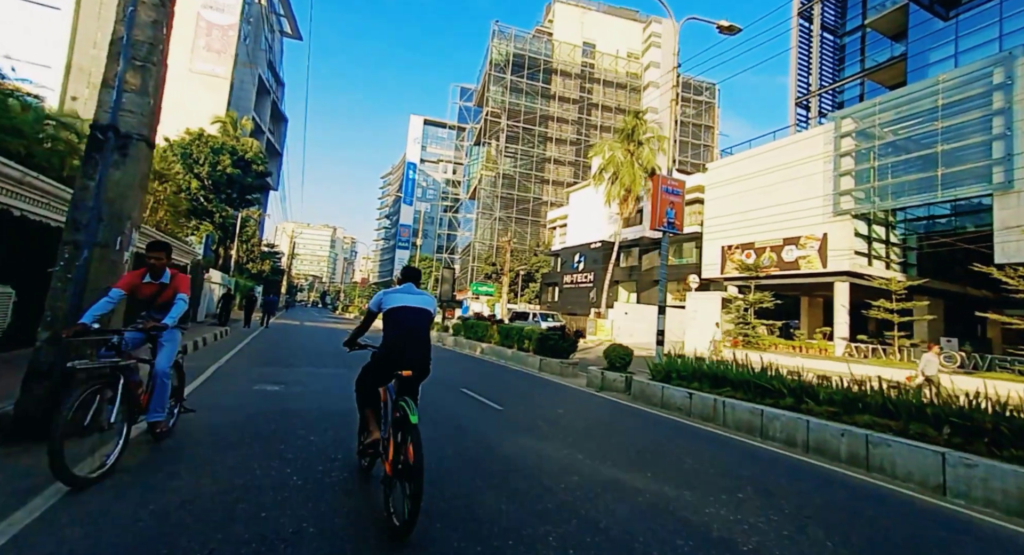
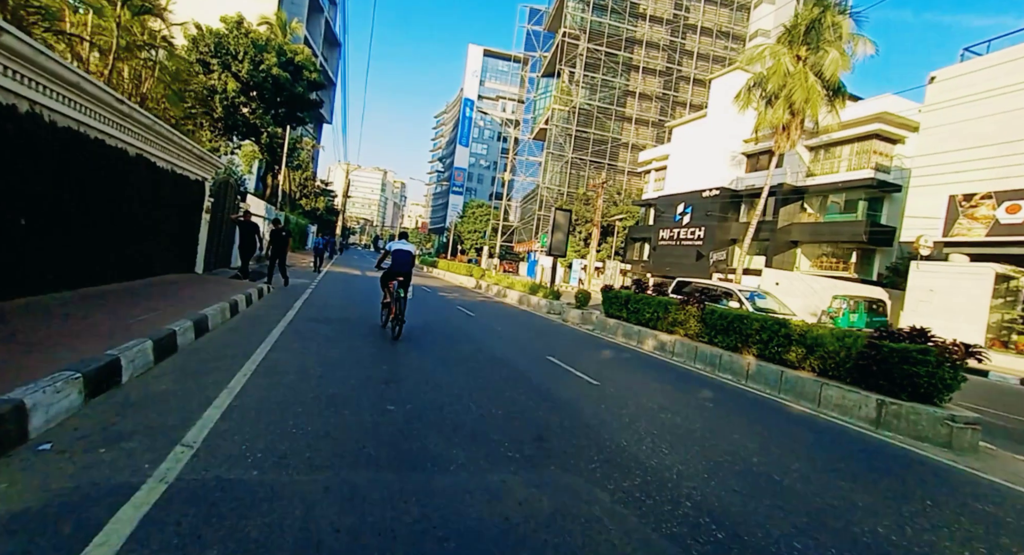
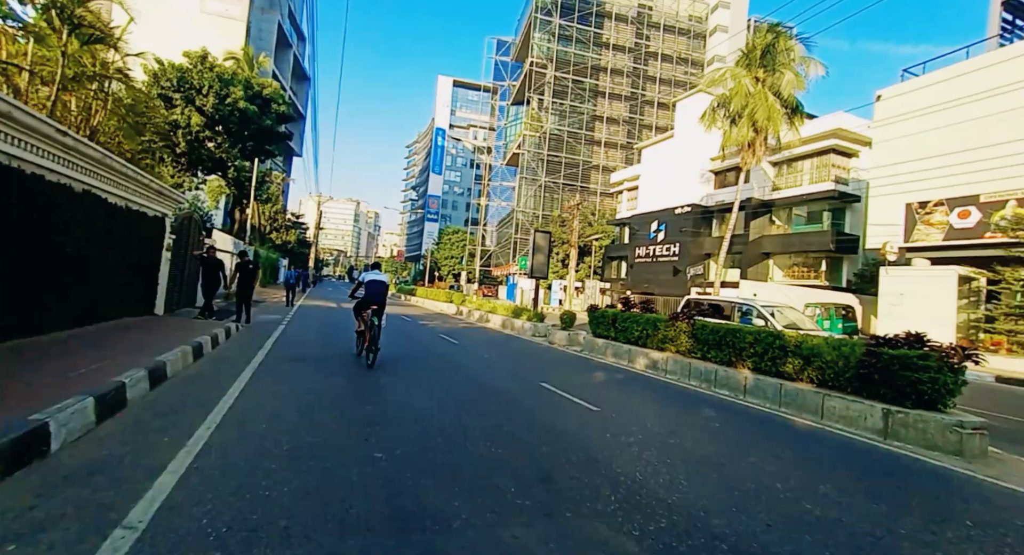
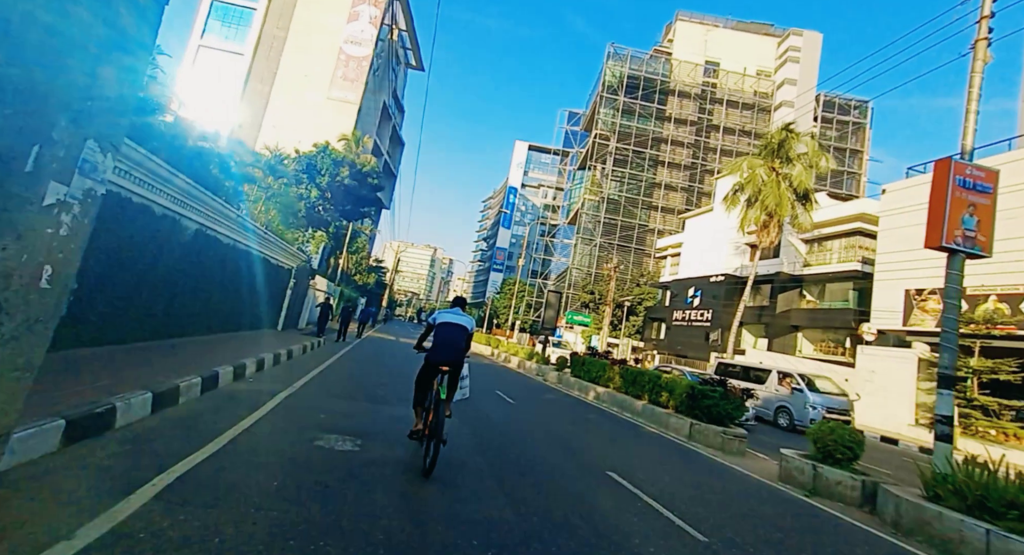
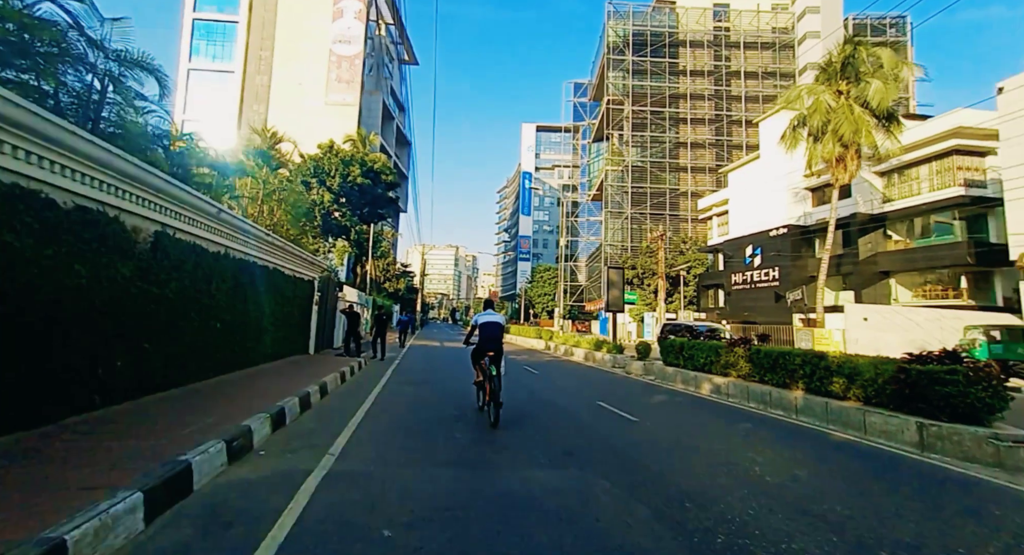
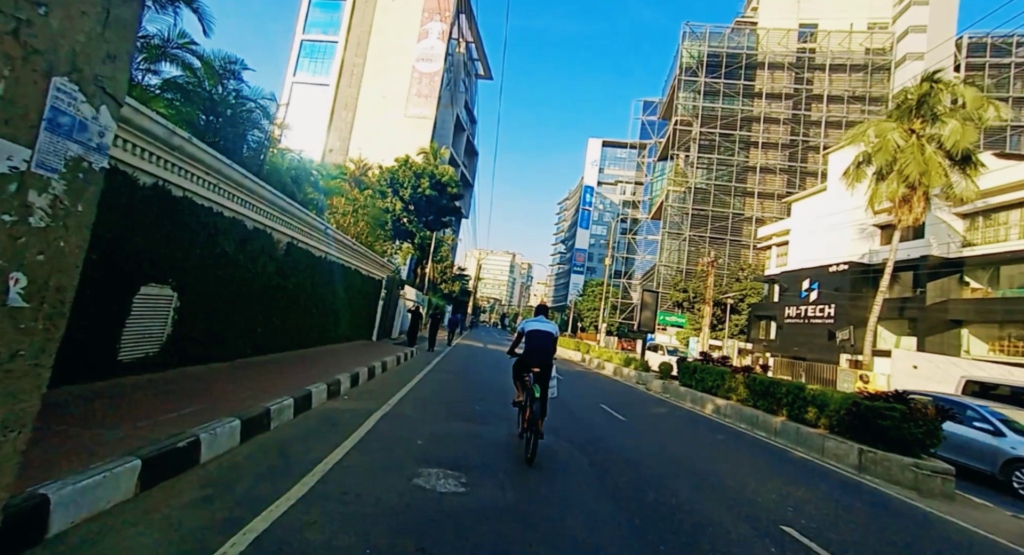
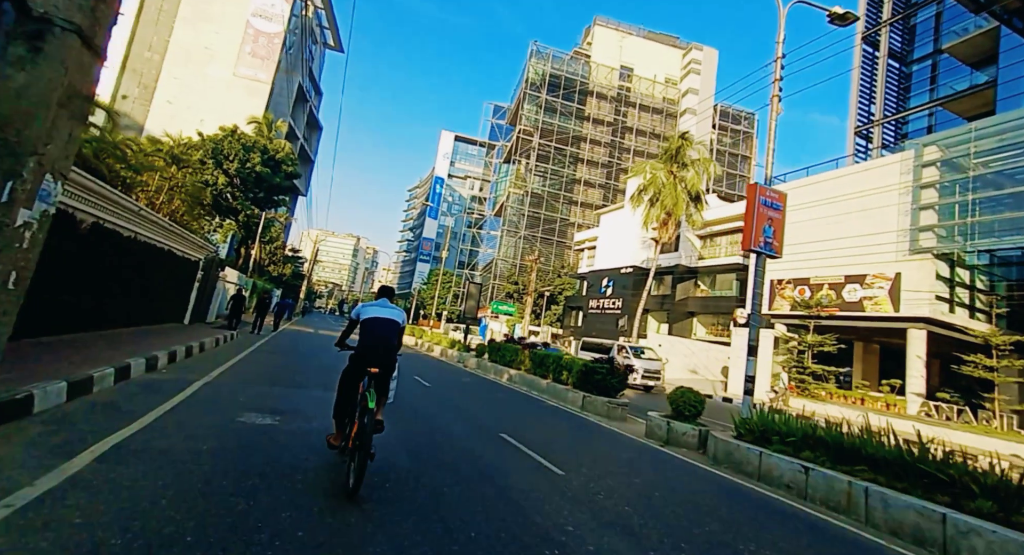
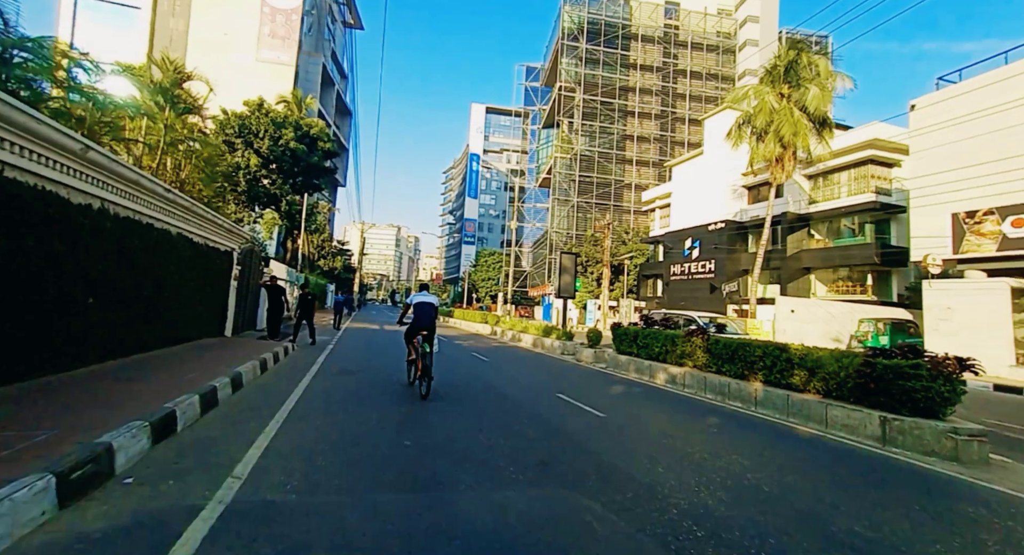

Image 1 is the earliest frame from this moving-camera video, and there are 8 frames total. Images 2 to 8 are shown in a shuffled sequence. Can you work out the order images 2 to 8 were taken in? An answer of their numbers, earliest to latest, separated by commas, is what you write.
7, 4, 6, 5, 8, 2, 3
